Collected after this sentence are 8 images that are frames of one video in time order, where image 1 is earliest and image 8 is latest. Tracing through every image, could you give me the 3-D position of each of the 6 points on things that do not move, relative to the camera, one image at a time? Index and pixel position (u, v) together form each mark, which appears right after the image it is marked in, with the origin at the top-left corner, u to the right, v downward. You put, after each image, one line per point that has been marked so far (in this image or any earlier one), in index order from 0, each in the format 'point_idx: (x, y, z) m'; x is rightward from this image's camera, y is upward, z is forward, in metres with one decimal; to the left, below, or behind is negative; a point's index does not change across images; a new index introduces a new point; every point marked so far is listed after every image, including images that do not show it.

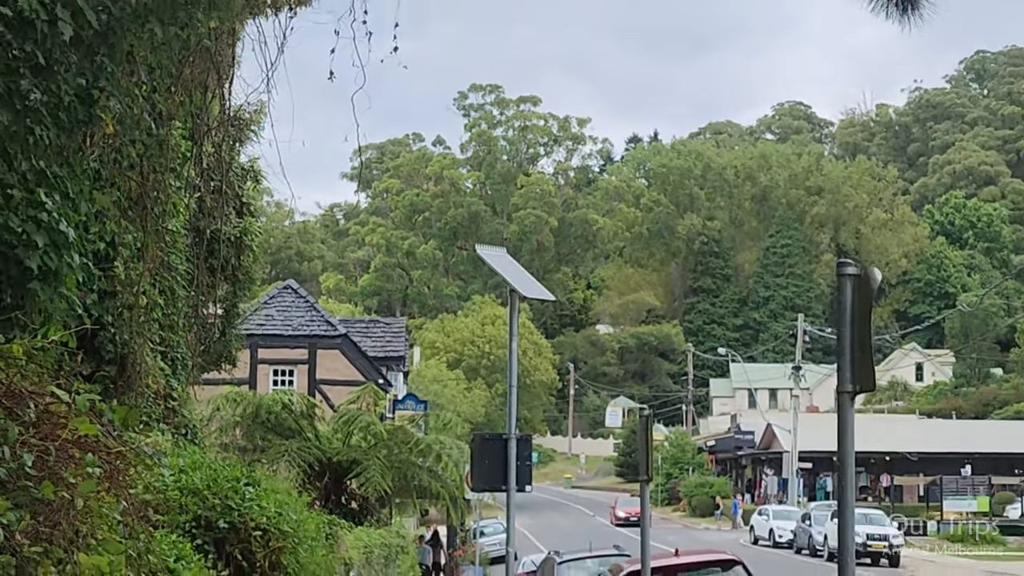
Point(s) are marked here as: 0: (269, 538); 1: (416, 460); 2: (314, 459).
0: (-2.0, -2.1, +7.2) m
1: (-1.9, -3.0, +15.0) m
2: (-3.3, -2.9, +14.5) m
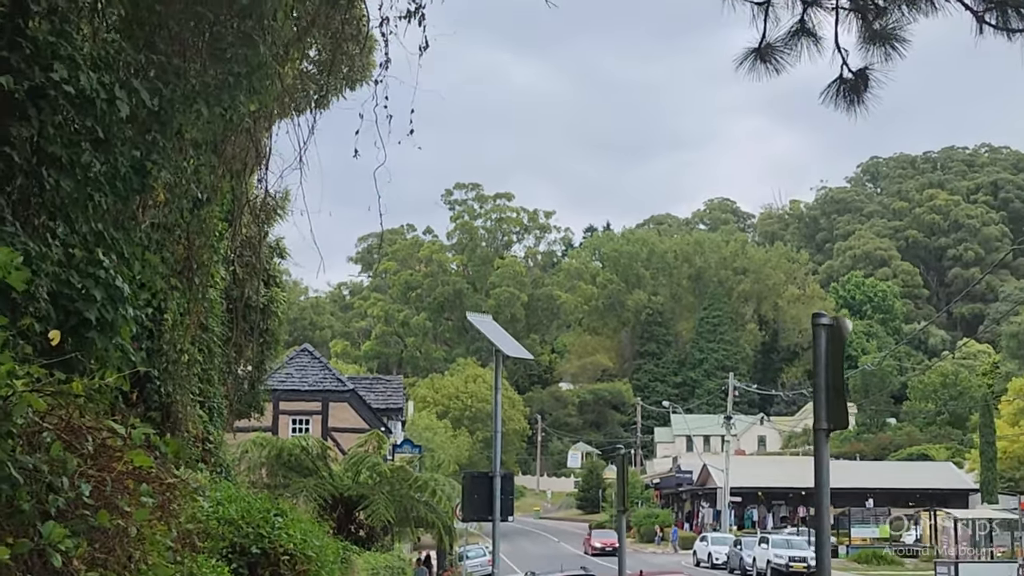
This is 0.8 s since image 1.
0: (-2.0, -2.5, +8.1) m
1: (-1.8, -3.7, +15.8) m
2: (-3.2, -3.6, +15.4) m
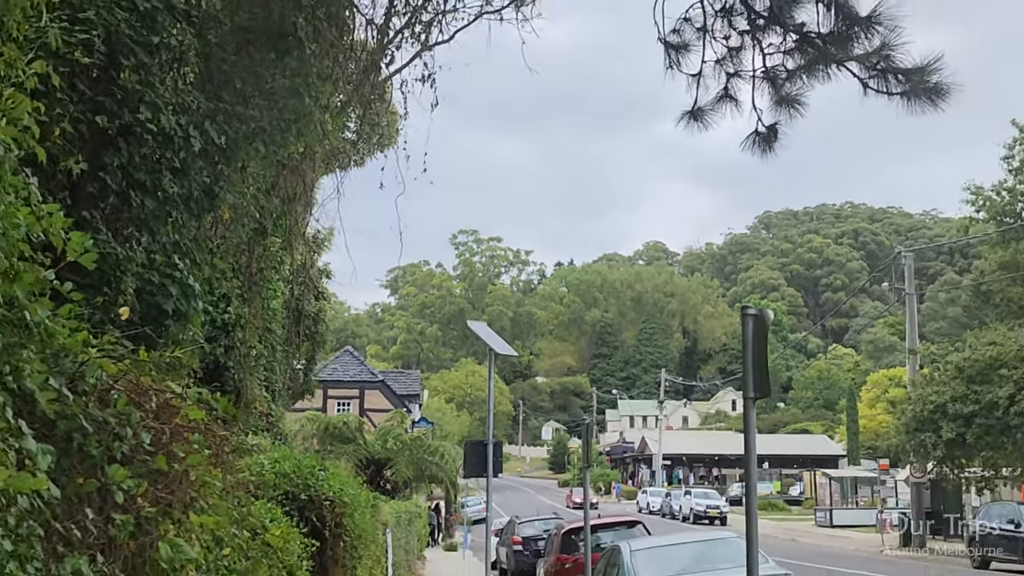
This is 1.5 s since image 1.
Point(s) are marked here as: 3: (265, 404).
0: (-2.1, -2.6, +10.0) m
1: (-1.6, -3.4, +17.8) m
2: (-3.1, -3.3, +17.4) m
3: (-3.1, -1.4, +10.7) m
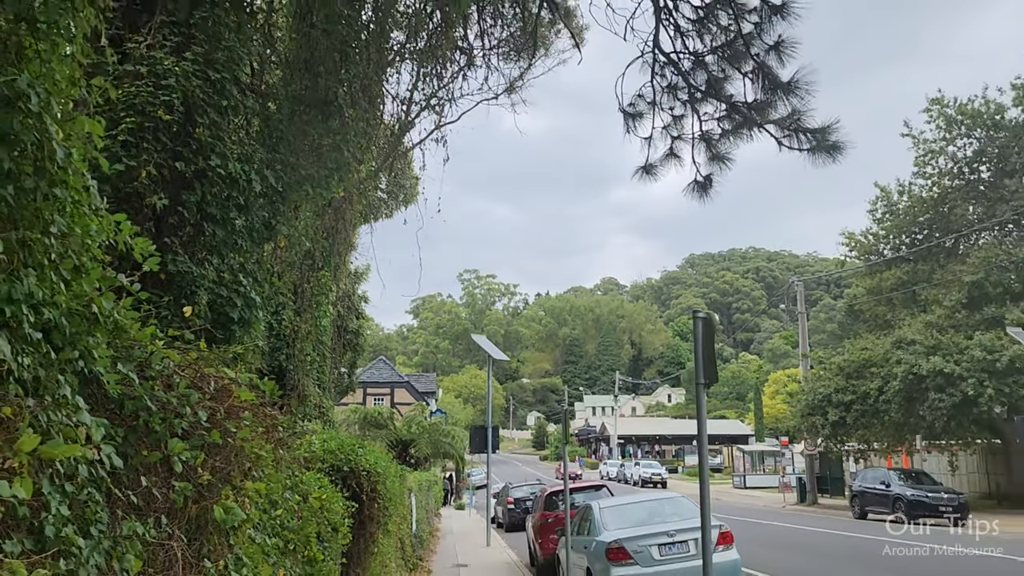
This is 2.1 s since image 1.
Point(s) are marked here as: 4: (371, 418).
0: (-1.9, -2.7, +12.8) m
1: (-1.2, -3.3, +20.5) m
2: (-2.6, -3.2, +20.2) m
3: (-3.0, -1.6, +13.4) m
4: (-3.2, -2.7, +19.8) m
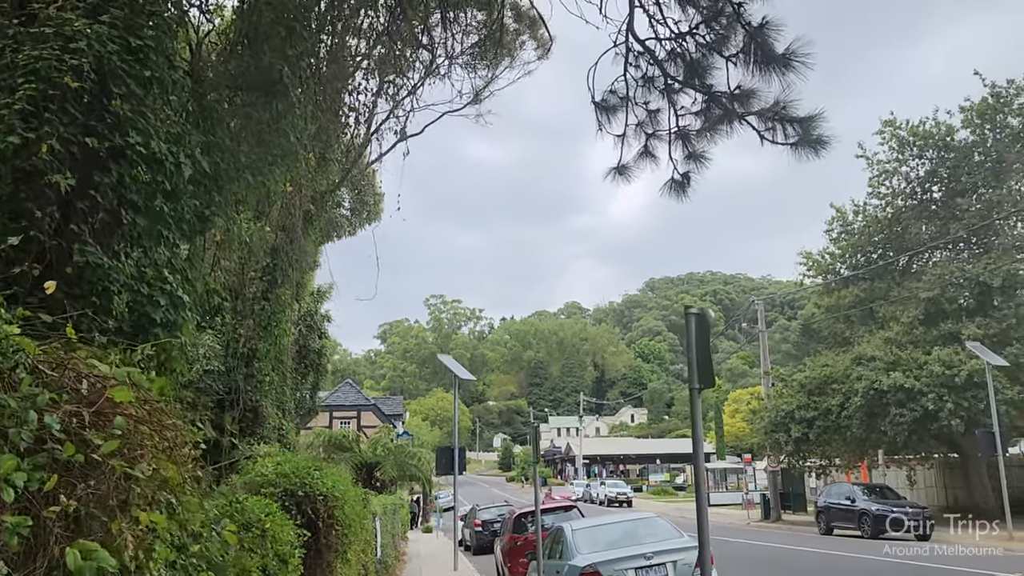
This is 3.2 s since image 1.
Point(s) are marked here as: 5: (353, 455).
0: (-2.5, -3.1, +12.6) m
1: (-2.1, -3.9, +20.3) m
2: (-3.5, -3.9, +19.9) m
3: (-3.6, -2.0, +13.2) m
4: (-4.1, -3.3, +19.5) m
5: (-3.6, -3.7, +19.5) m
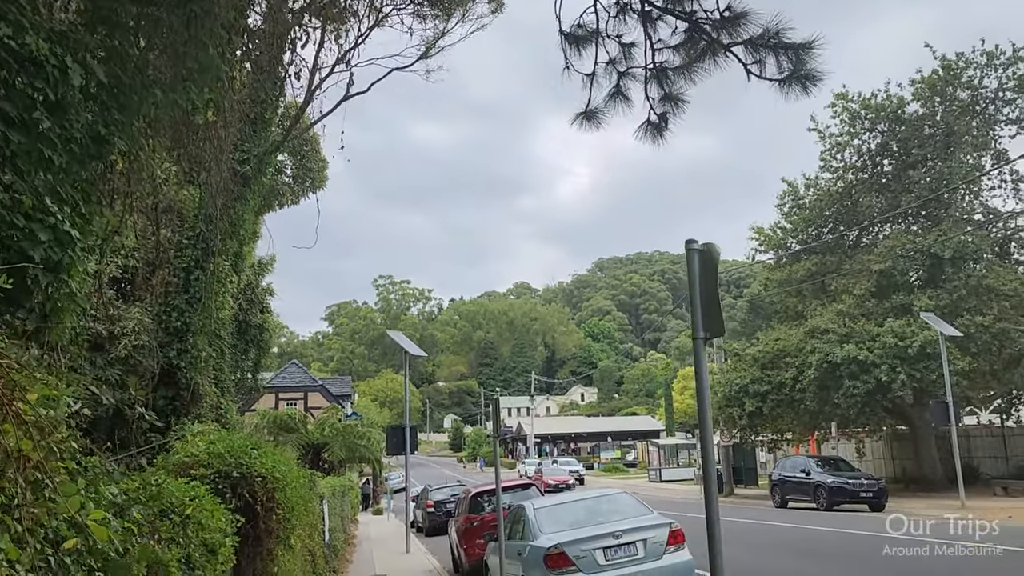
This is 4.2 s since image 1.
0: (-3.2, -2.9, +12.4) m
1: (-3.3, -3.5, +20.2) m
2: (-4.7, -3.5, +19.7) m
3: (-4.3, -1.7, +13.0) m
4: (-5.2, -2.9, +19.3) m
5: (-4.7, -3.3, +19.3) m
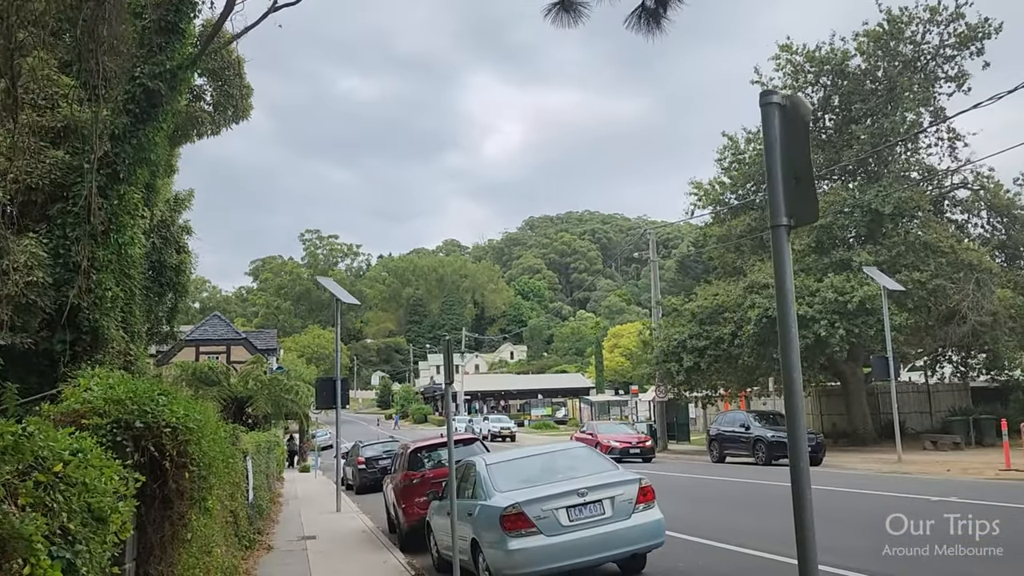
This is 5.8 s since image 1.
0: (-4.2, -2.2, +12.2) m
1: (-4.9, -2.5, +19.9) m
2: (-6.3, -2.5, +19.3) m
3: (-5.4, -1.1, +12.6) m
4: (-6.7, -1.9, +18.8) m
5: (-6.3, -2.3, +18.9) m
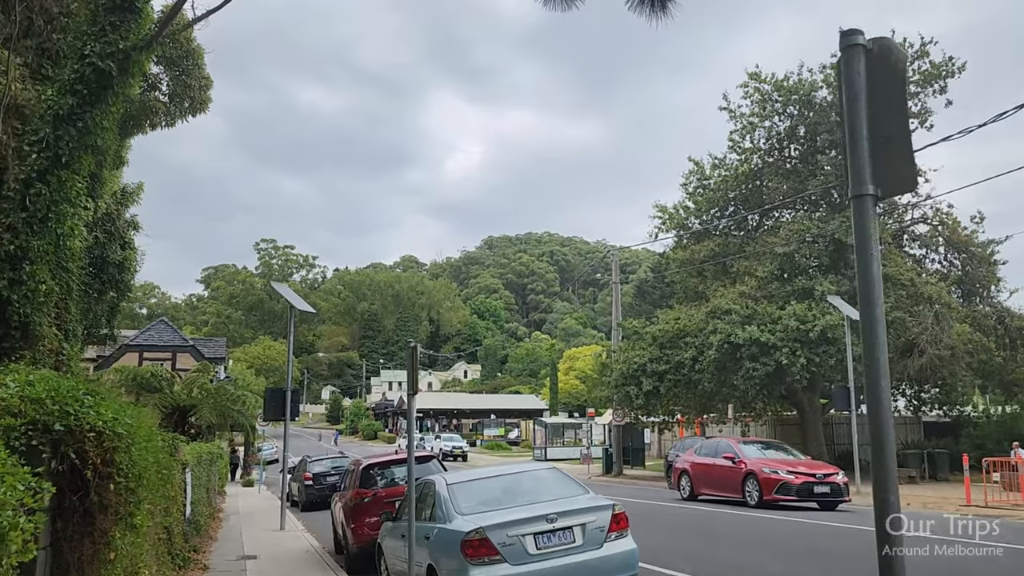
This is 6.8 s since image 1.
0: (-4.9, -2.3, +11.8) m
1: (-6.0, -2.7, +19.5) m
2: (-7.3, -2.6, +18.9) m
3: (-6.0, -1.1, +12.2) m
4: (-7.8, -2.0, +18.4) m
5: (-7.3, -2.4, +18.5) m
